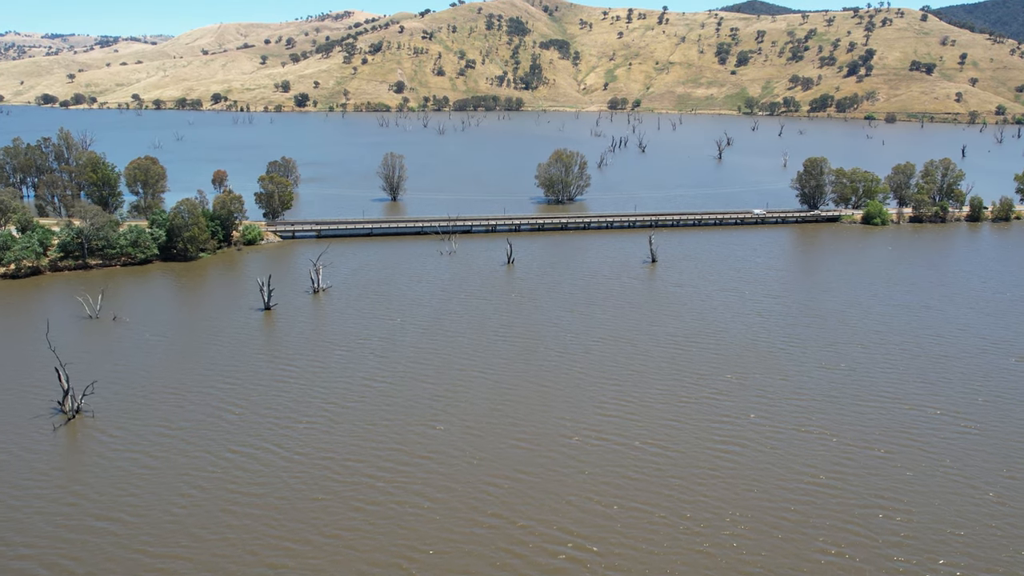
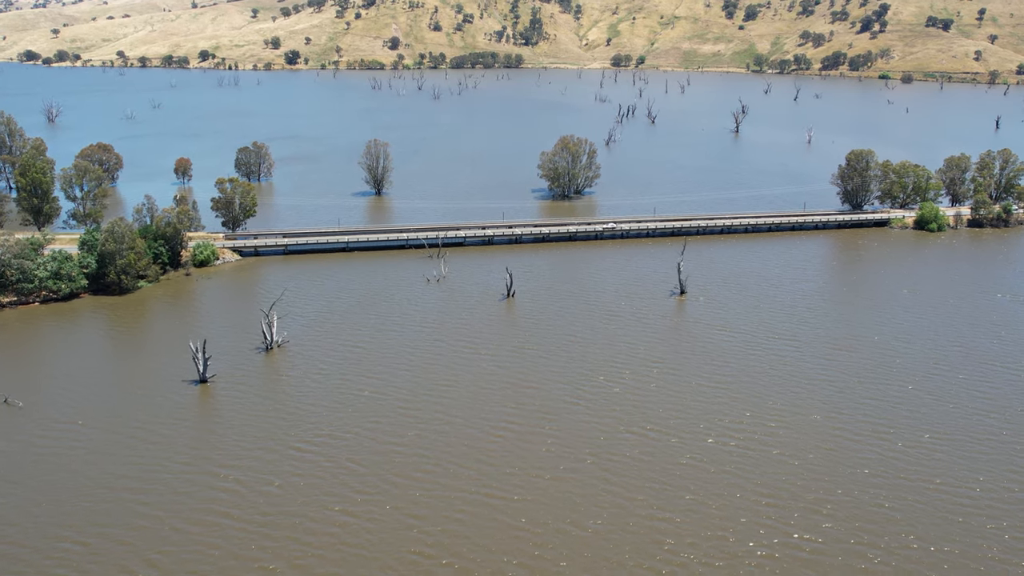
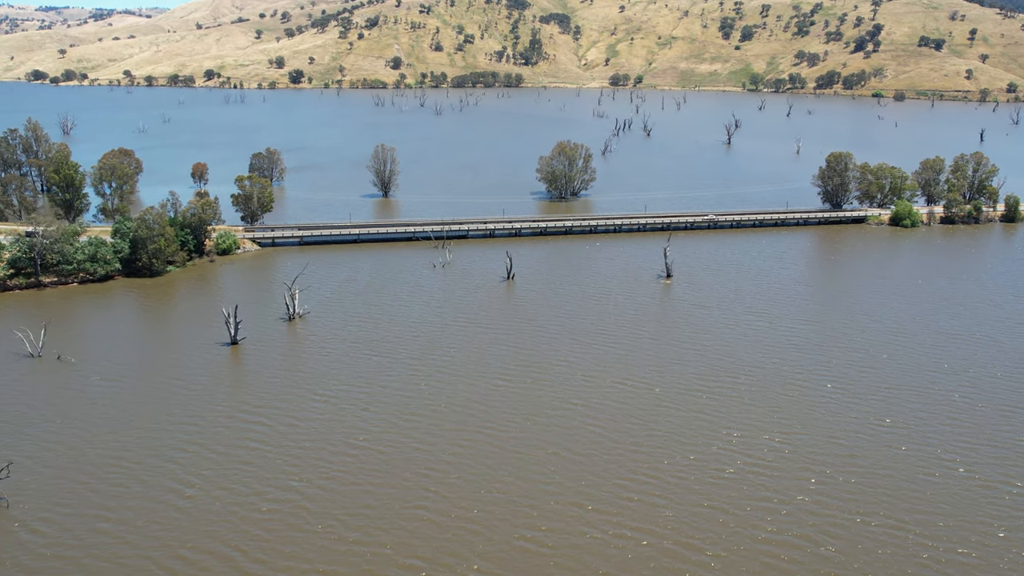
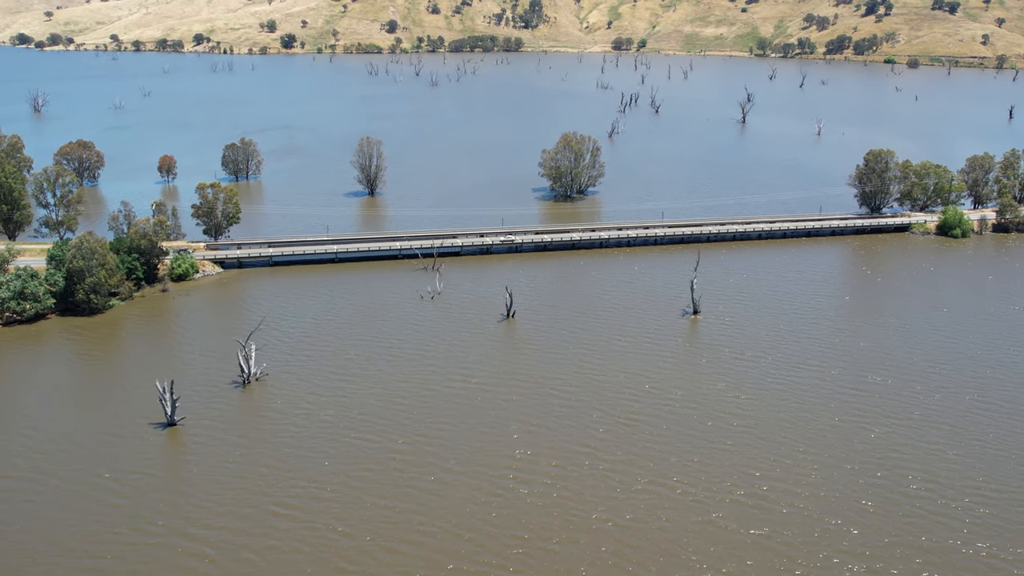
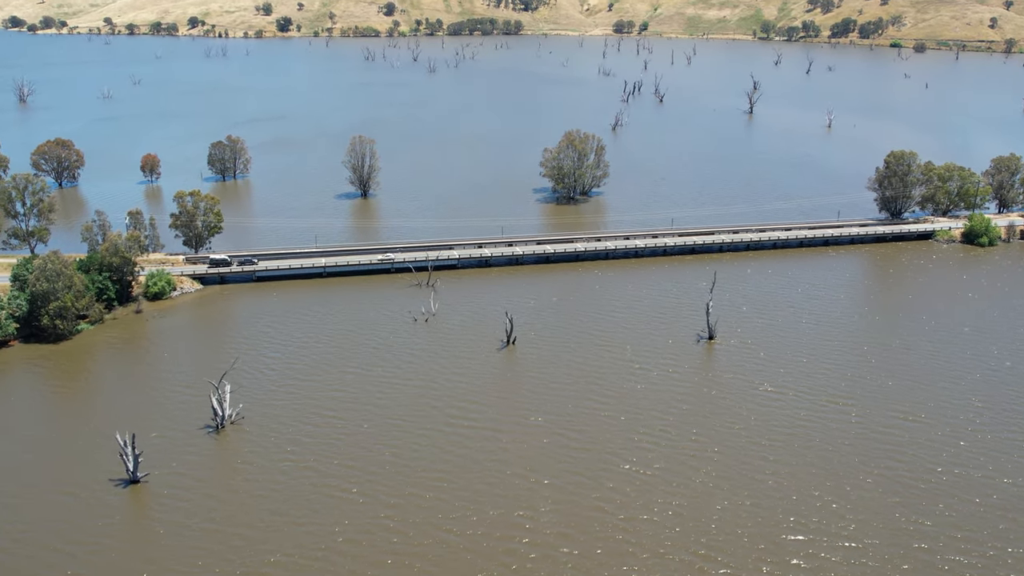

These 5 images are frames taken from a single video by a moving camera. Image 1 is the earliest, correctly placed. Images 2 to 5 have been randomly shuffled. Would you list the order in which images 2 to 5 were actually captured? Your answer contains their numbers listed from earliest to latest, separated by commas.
3, 2, 4, 5
